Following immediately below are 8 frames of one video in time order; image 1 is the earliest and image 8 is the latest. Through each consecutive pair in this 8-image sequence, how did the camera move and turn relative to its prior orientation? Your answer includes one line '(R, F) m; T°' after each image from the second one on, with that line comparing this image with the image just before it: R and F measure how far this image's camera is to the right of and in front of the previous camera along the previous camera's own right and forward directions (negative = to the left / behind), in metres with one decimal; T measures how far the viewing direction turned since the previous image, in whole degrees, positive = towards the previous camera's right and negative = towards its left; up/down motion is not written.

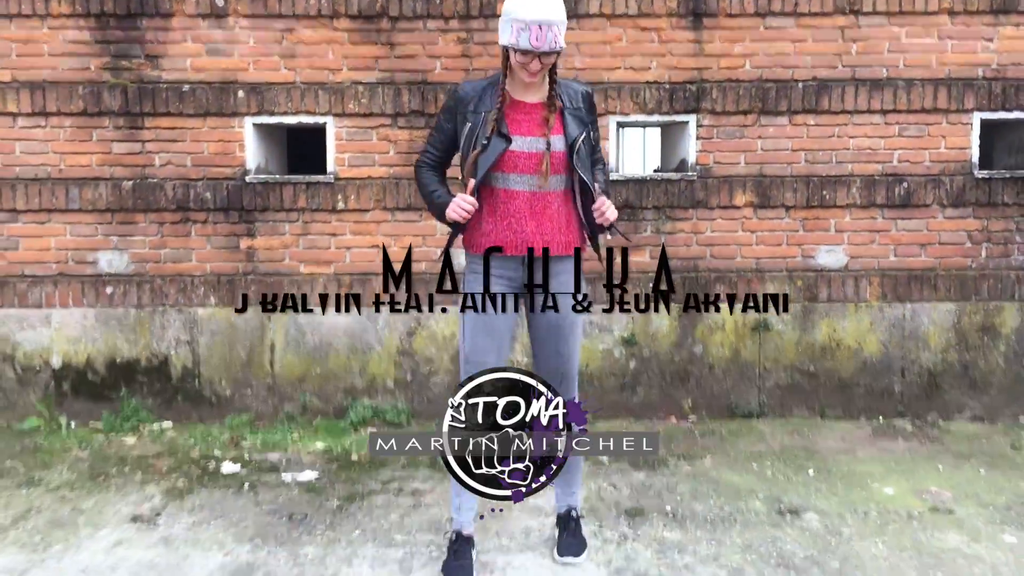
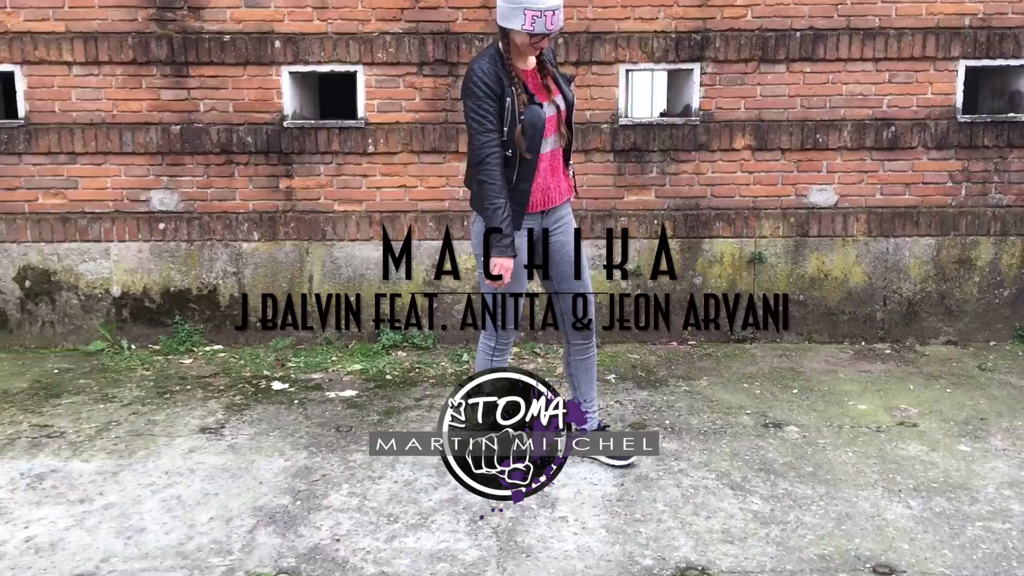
(0.0, -0.4) m; -1°
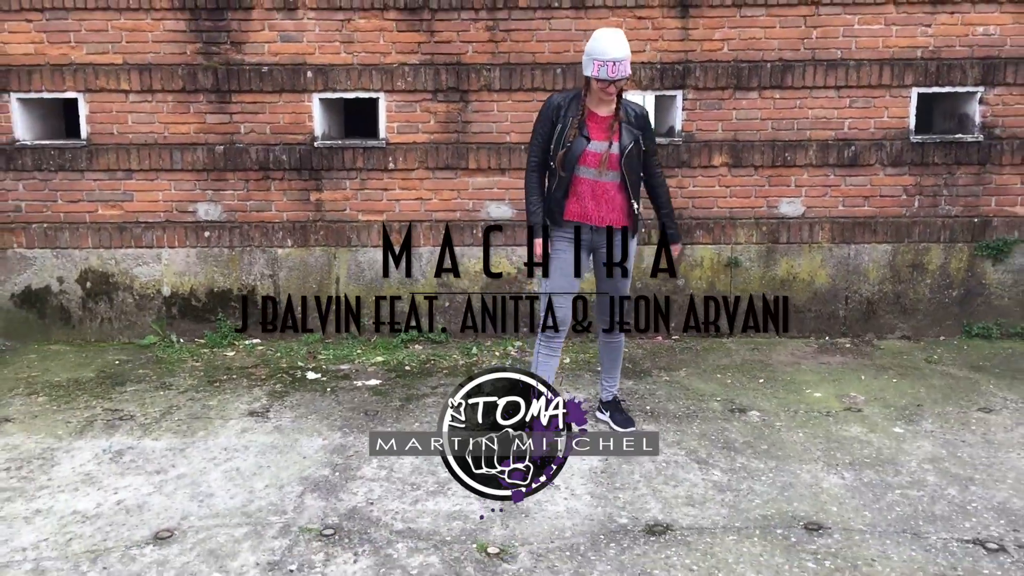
(0.0, -0.6) m; 0°
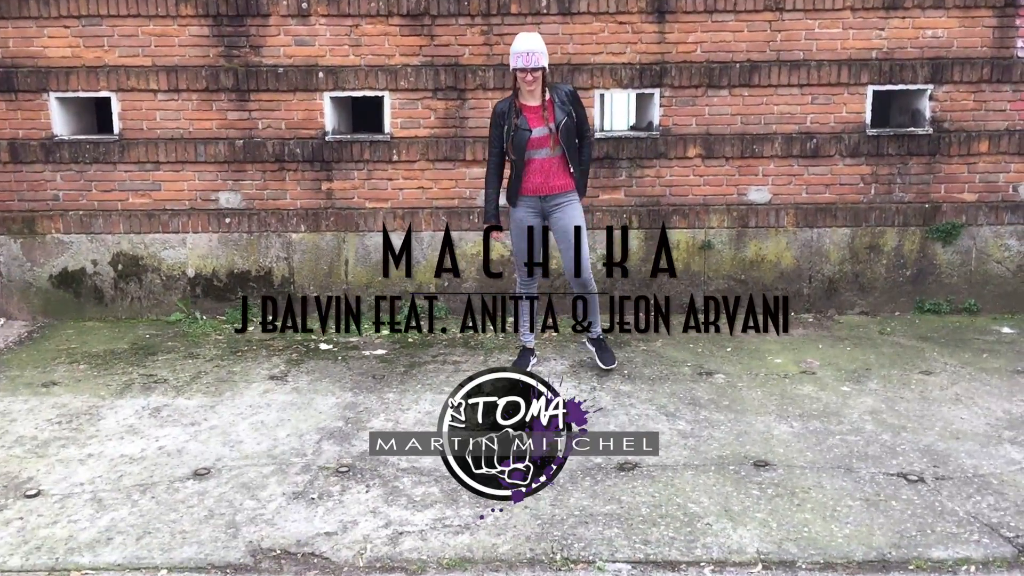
(0.0, -0.5) m; 0°
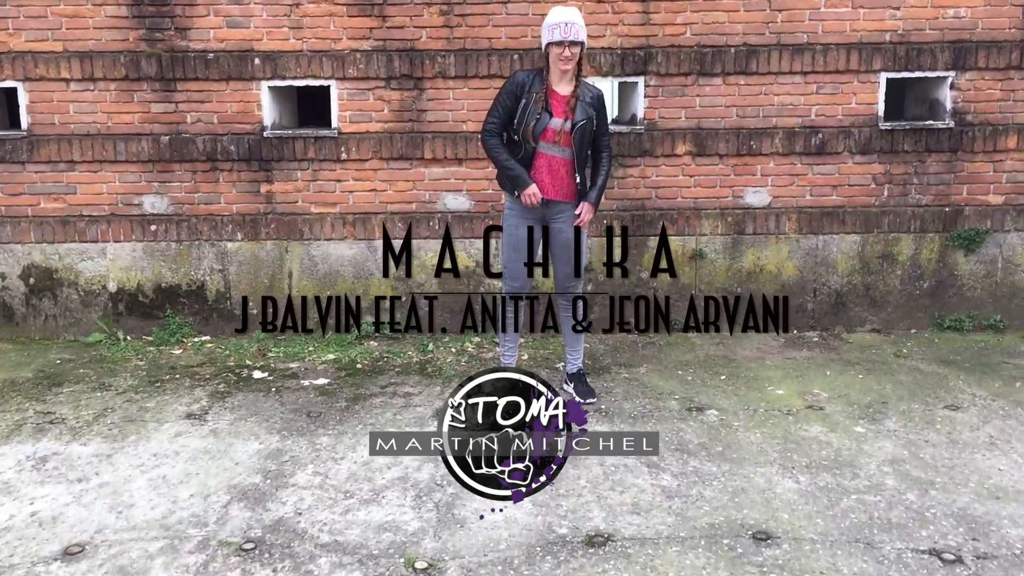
(+0.2, +0.7) m; 0°
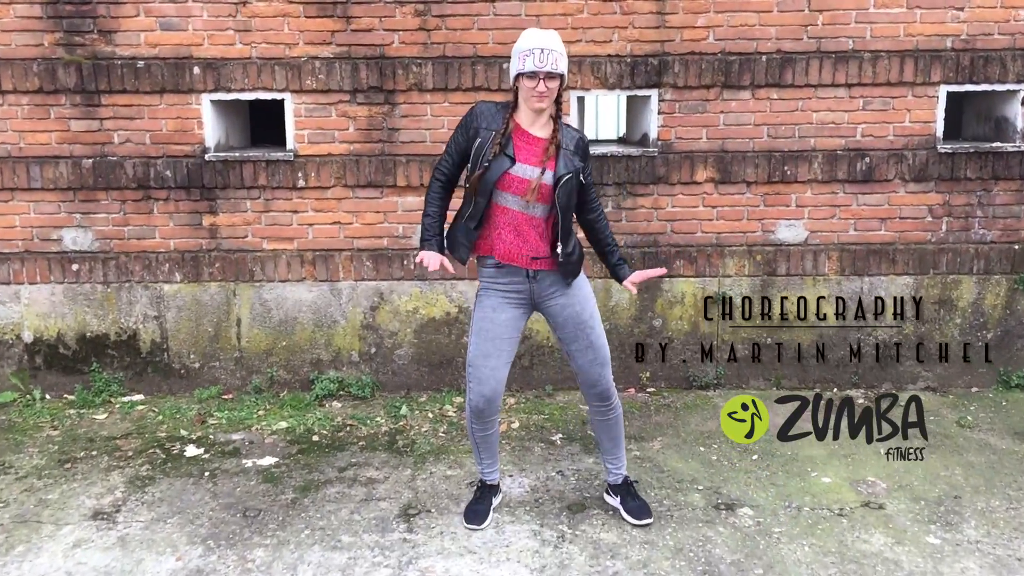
(0.0, +0.8) m; 0°
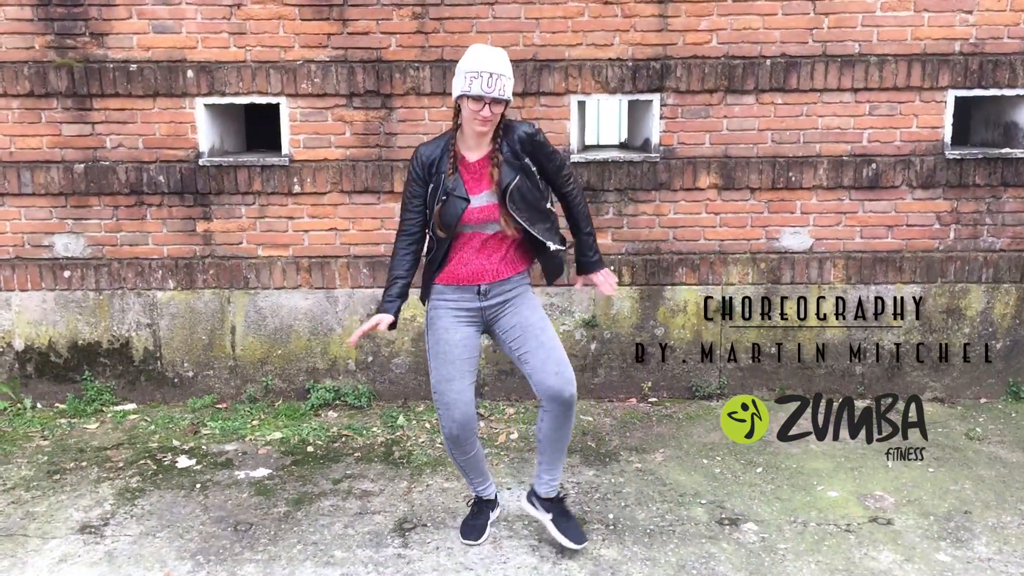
(0.0, +0.1) m; 0°
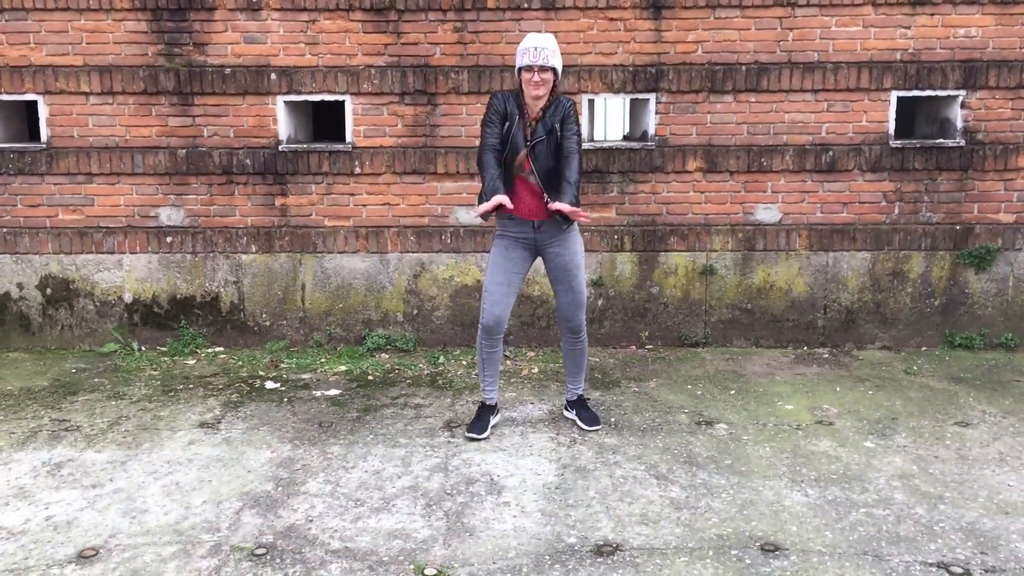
(-0.1, -0.9) m; -1°
